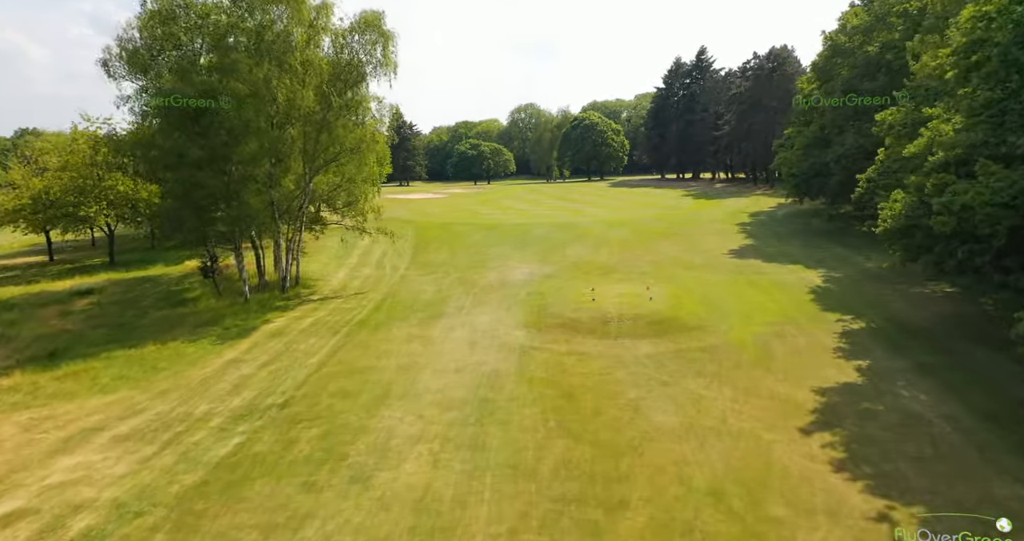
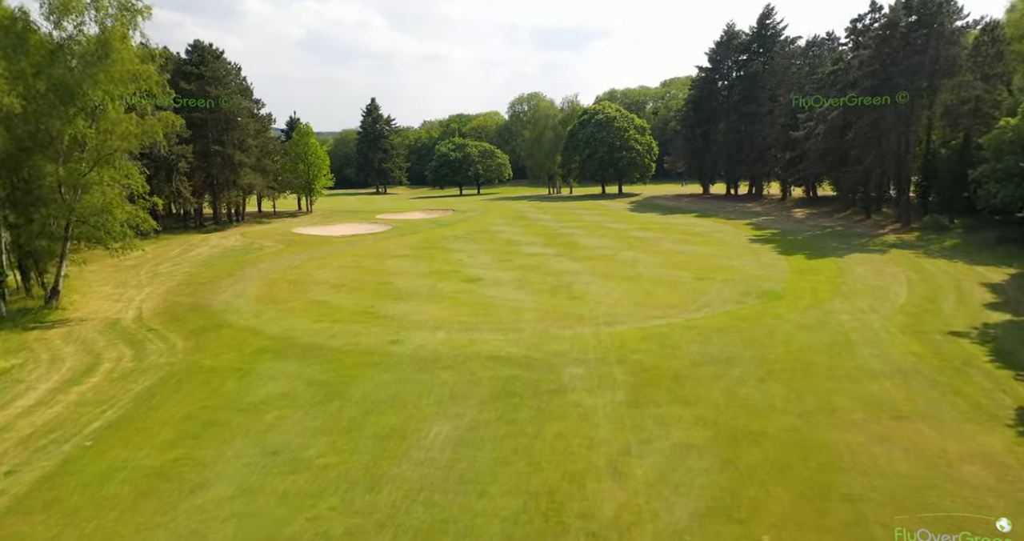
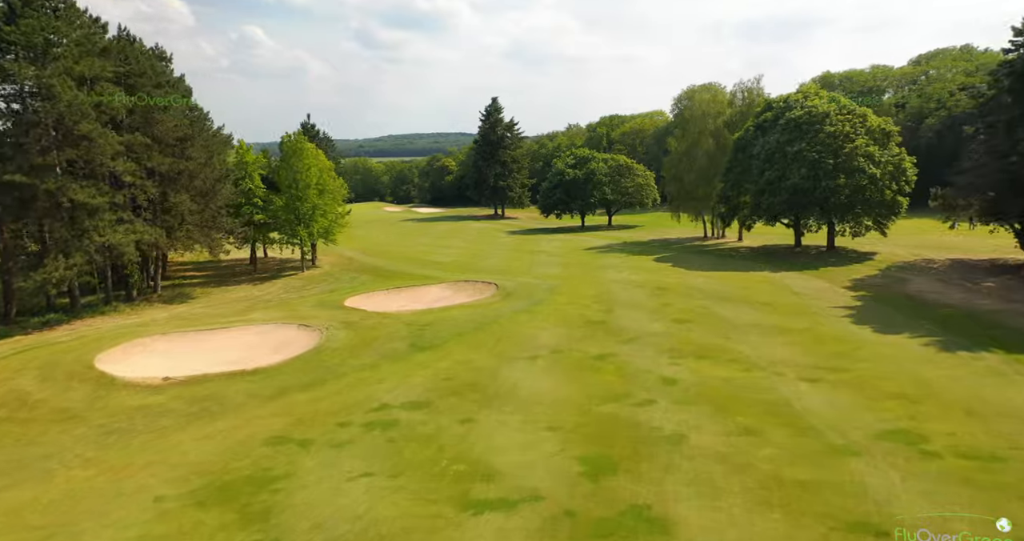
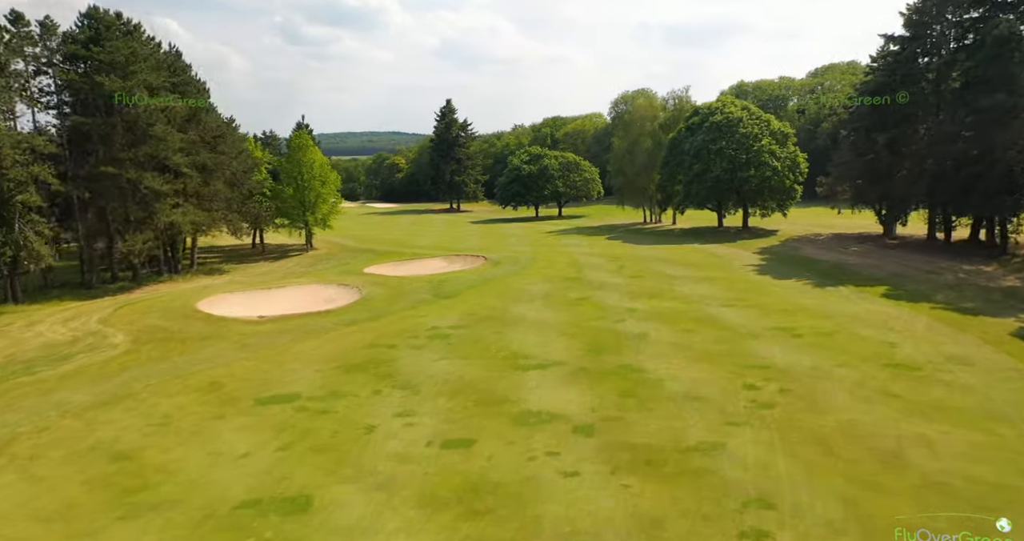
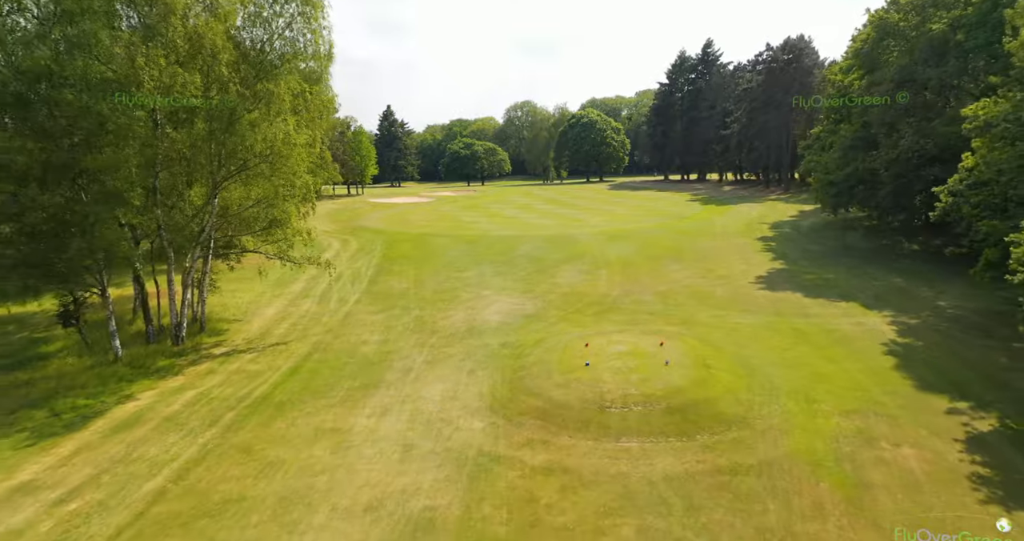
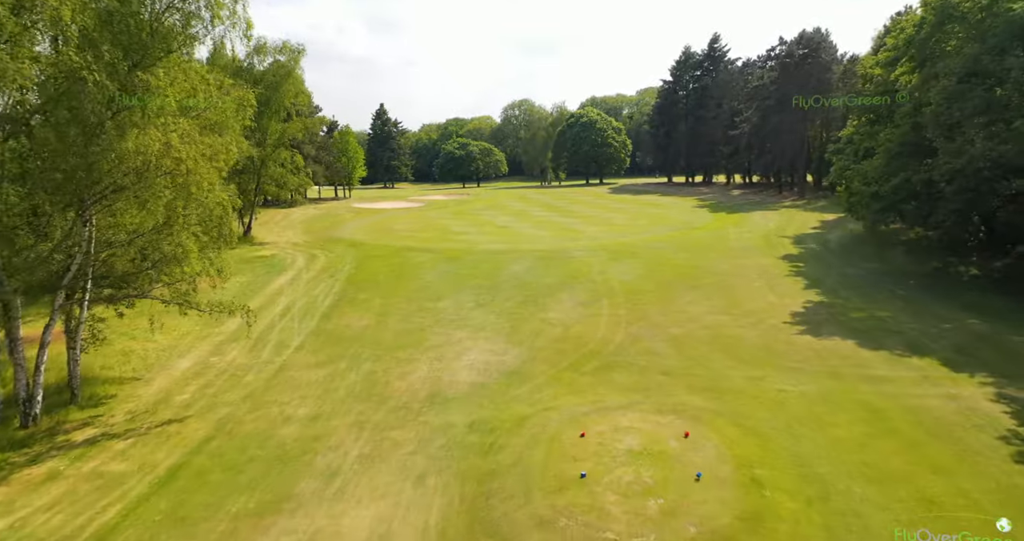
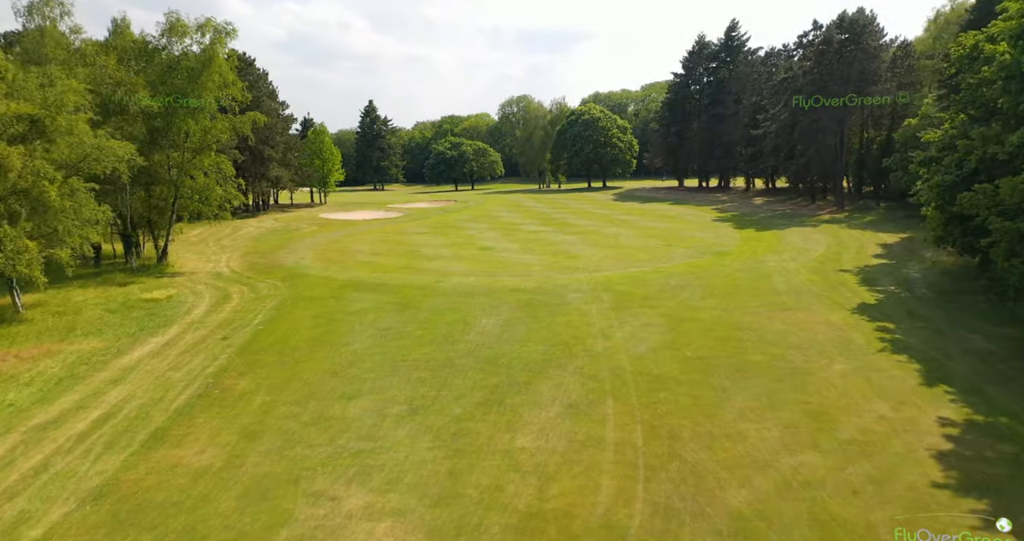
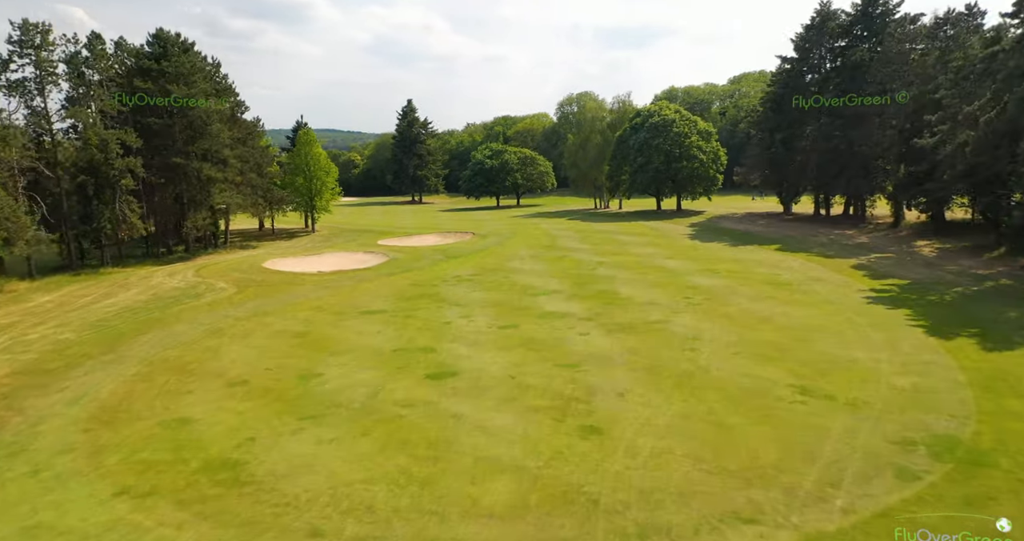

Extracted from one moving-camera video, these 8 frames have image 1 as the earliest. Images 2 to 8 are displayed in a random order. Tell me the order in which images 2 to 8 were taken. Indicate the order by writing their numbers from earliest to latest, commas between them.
5, 6, 7, 2, 8, 4, 3
